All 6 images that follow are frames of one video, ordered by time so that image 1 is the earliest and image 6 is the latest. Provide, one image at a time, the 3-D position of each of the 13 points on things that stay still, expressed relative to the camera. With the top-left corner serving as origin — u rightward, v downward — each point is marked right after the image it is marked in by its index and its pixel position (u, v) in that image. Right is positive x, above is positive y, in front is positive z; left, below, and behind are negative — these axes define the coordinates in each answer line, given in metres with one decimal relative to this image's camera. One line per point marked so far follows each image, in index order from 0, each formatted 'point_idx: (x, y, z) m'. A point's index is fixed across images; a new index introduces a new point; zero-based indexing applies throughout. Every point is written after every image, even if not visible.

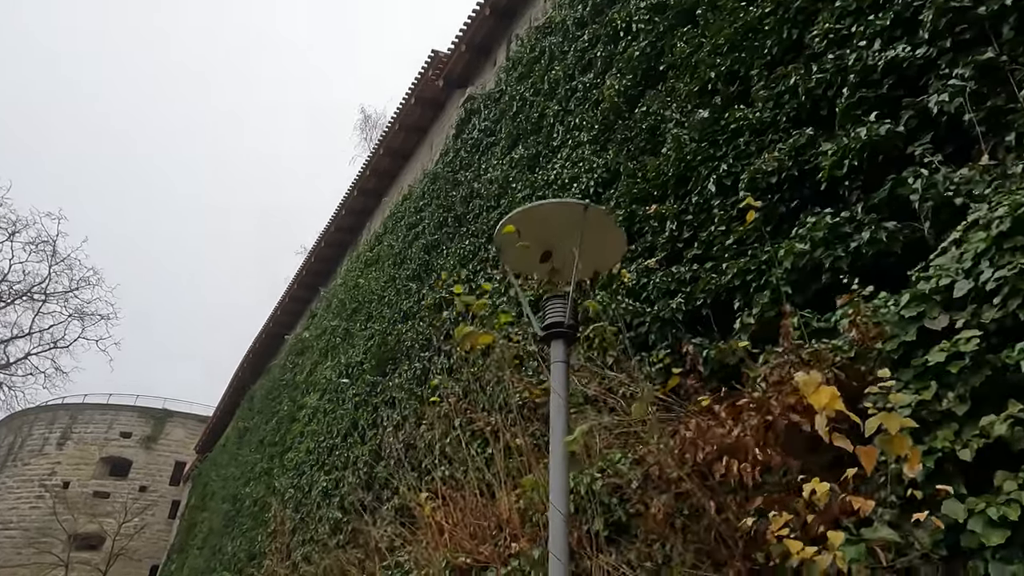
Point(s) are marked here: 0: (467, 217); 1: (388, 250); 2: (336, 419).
0: (-0.5, +0.8, +7.2) m
1: (-1.8, +0.6, +9.7) m
2: (-2.4, -1.8, +8.7) m
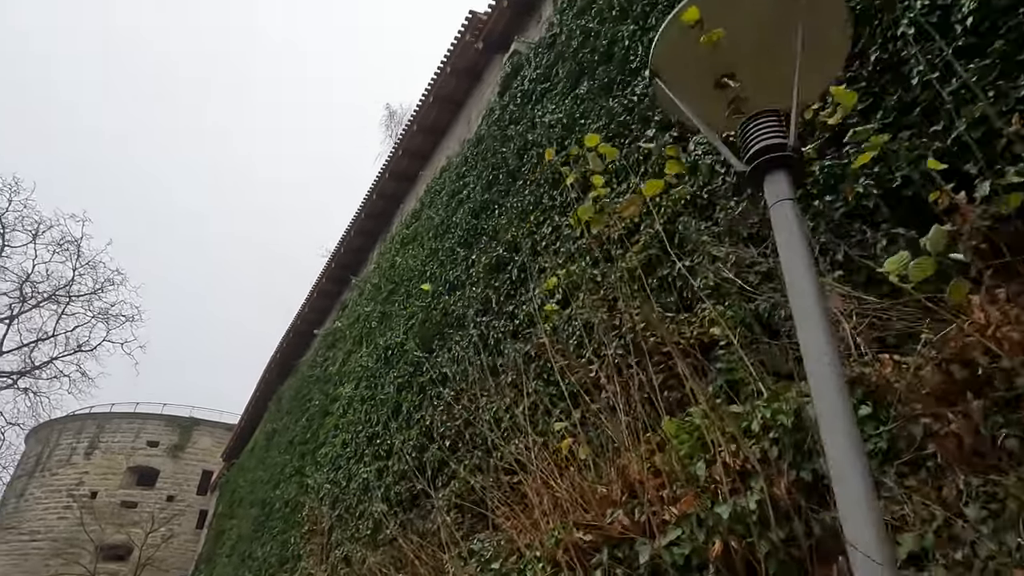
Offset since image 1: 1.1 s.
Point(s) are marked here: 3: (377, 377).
0: (+0.1, +1.1, +6.3) m
1: (-1.1, +0.9, +8.9) m
2: (-1.7, -1.4, +7.9) m
3: (-1.7, -1.1, +8.4) m
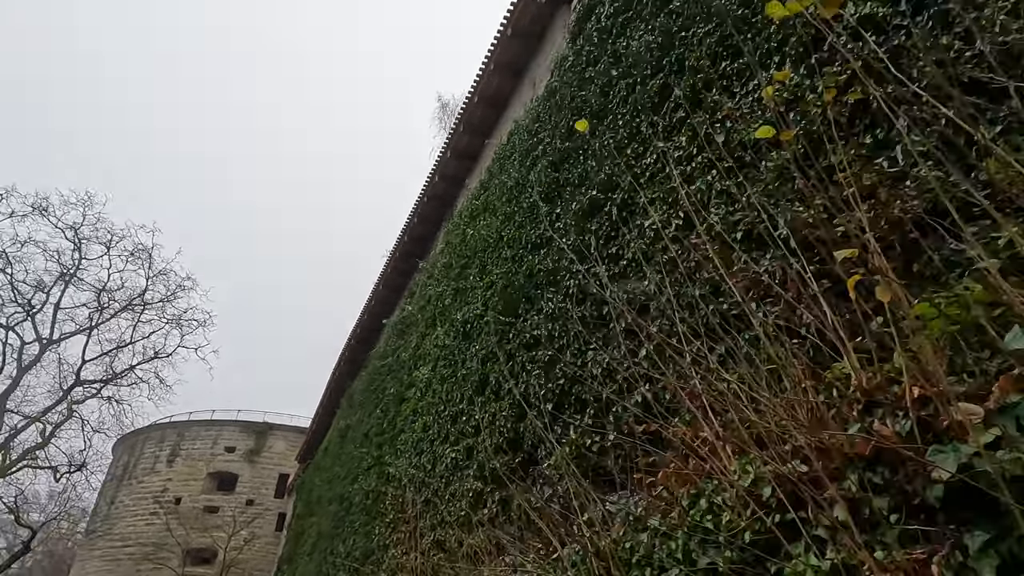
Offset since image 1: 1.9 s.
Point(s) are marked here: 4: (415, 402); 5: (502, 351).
0: (+0.8, +1.6, +5.7) m
1: (-0.2, +1.2, +8.3) m
2: (-0.6, -1.1, +7.4) m
3: (-0.7, -0.8, +7.9) m
4: (-1.4, -1.6, +9.2) m
5: (-0.1, -0.6, +6.3) m
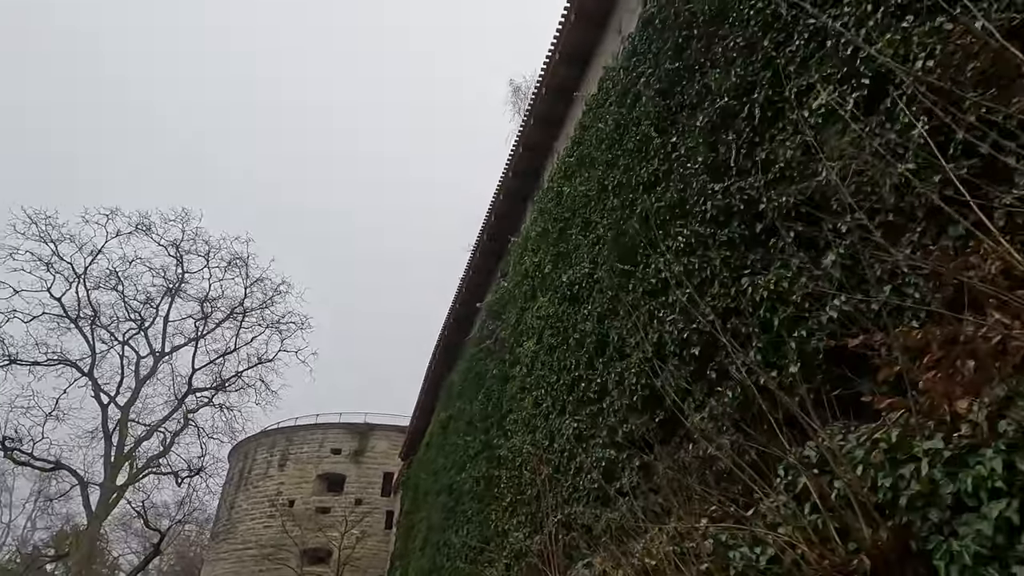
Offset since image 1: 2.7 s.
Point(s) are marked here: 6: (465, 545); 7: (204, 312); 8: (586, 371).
0: (+1.6, +2.1, +4.9) m
1: (+1.0, +1.7, +7.6) m
2: (+0.6, -0.6, +6.8) m
3: (+0.6, -0.4, +7.2) m
4: (+0.1, -1.2, +8.6) m
5: (+0.9, -0.1, +5.6) m
6: (-0.7, -4.0, +10.3) m
7: (-9.0, -0.7, +19.3) m
8: (+0.7, -0.8, +6.2) m
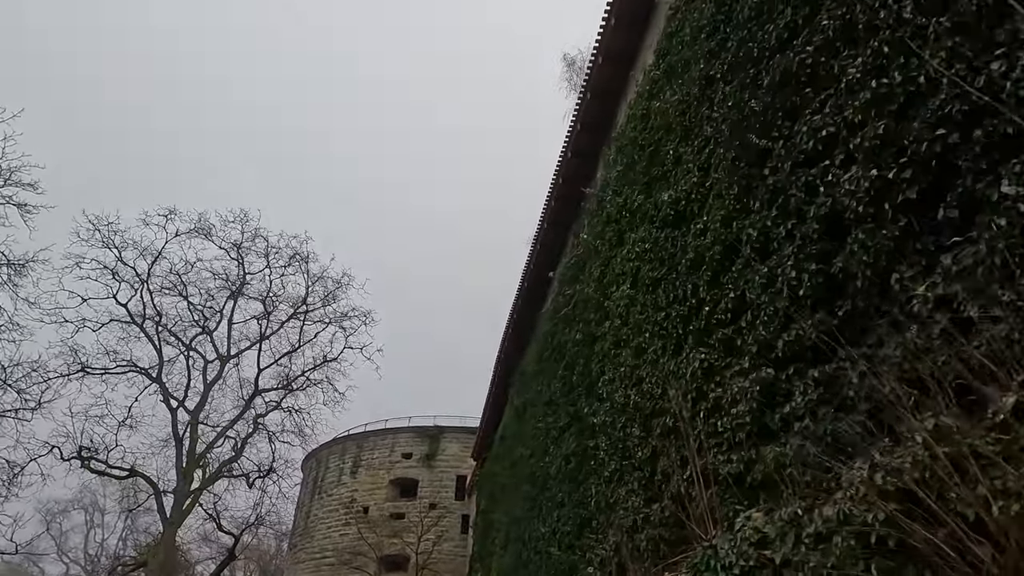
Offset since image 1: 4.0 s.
0: (+2.1, +2.9, +3.7) m
1: (+1.7, +2.5, +6.4) m
2: (+1.4, +0.1, +5.6) m
3: (+1.4, +0.4, +6.0) m
4: (+1.2, -0.5, +7.5) m
5: (+1.7, +0.6, +4.4) m
6: (+0.6, -3.4, +9.1) m
7: (-7.1, -0.7, +18.9) m
8: (+1.5, 0.0, +5.0) m
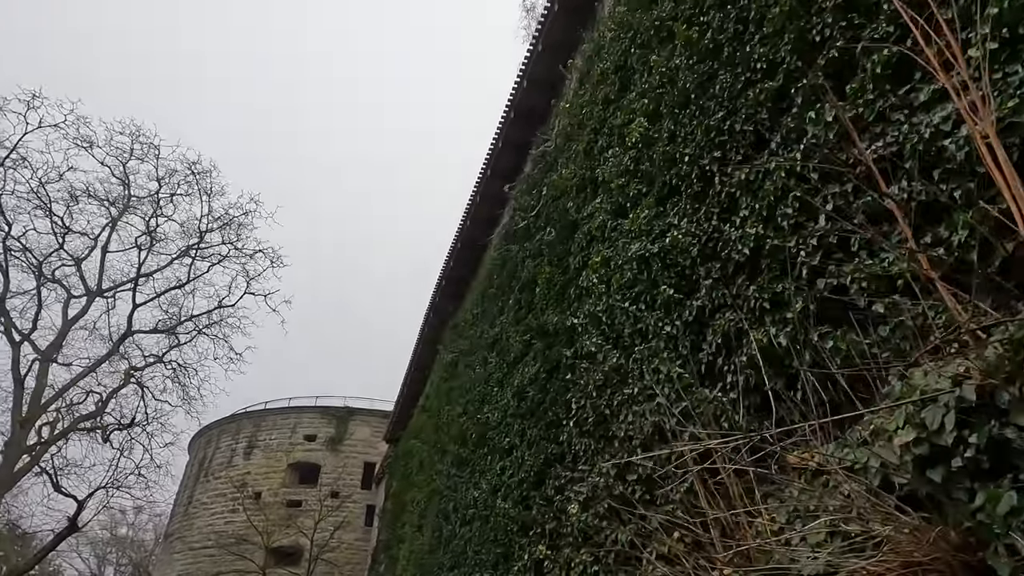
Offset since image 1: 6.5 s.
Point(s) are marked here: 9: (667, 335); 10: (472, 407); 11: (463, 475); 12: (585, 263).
0: (+2.5, +4.1, +1.8) m
1: (+1.8, +3.7, +4.5) m
2: (+1.4, +1.3, +3.6) m
3: (+1.4, +1.6, +4.0) m
4: (+0.8, +0.7, +5.4) m
5: (+1.8, +1.9, +2.5) m
6: (-0.1, -2.1, +6.9) m
7: (-8.6, +1.1, +15.8) m
8: (+1.5, +1.2, +3.0) m
9: (+0.9, -0.3, +3.8) m
10: (-0.6, -1.8, +10.0) m
11: (-0.7, -2.6, +9.4) m
12: (+0.6, +0.3, +5.8) m
